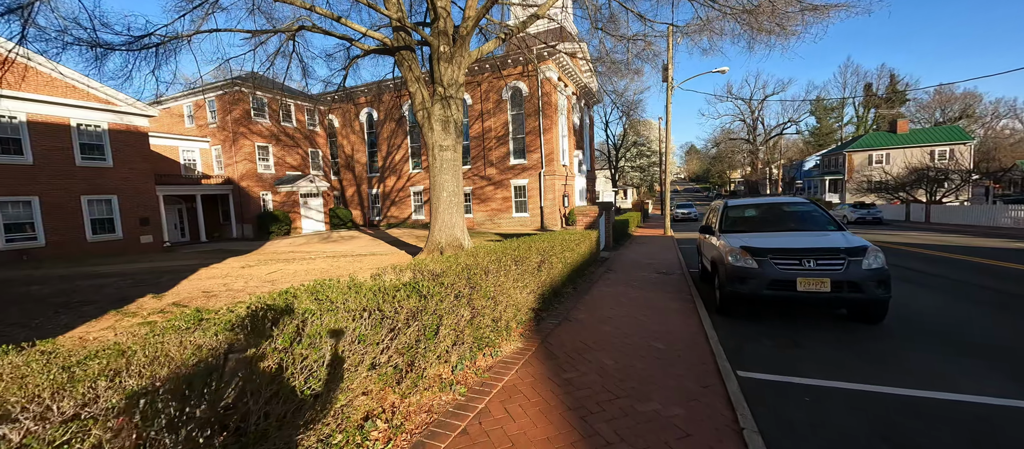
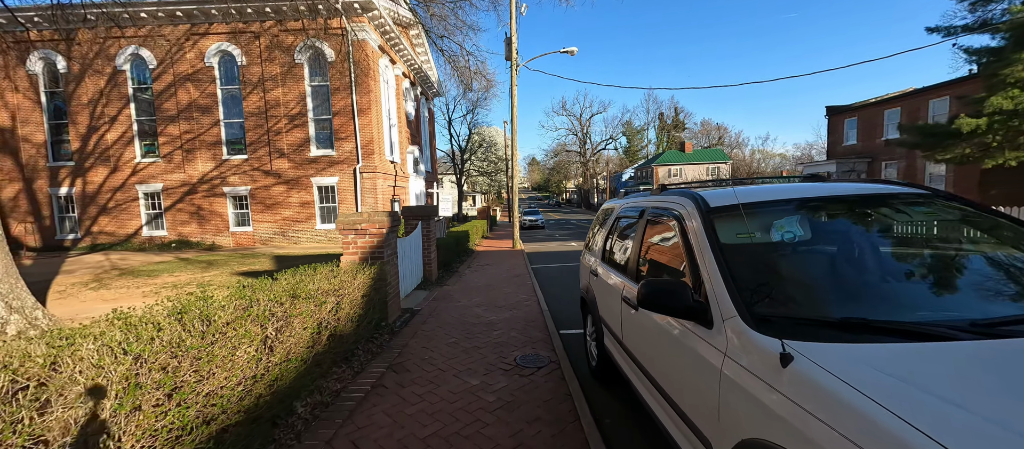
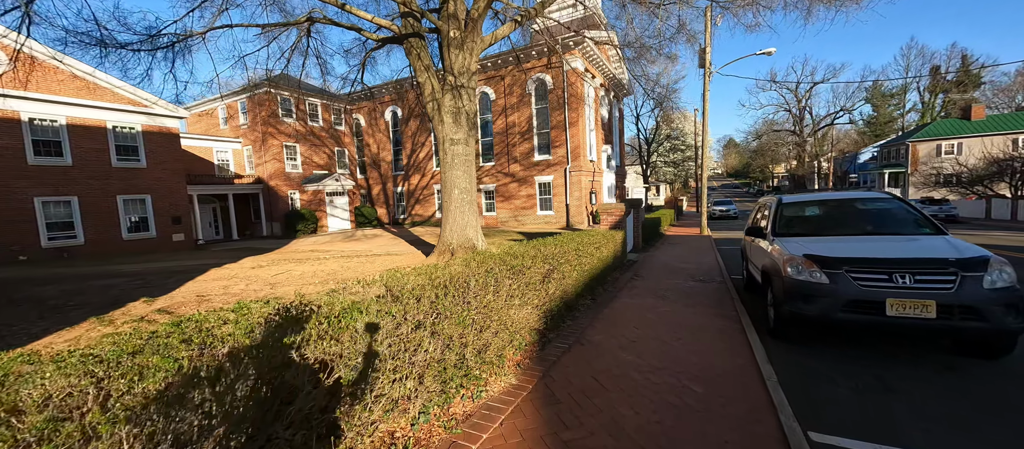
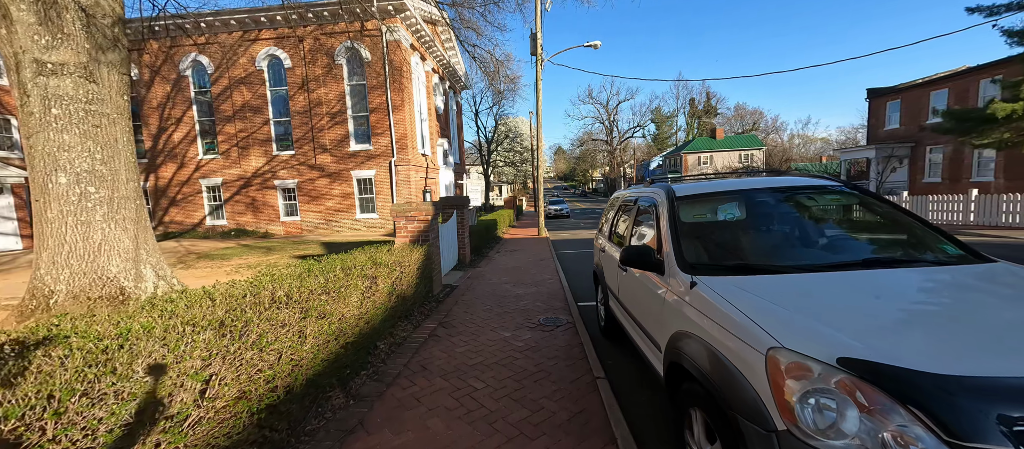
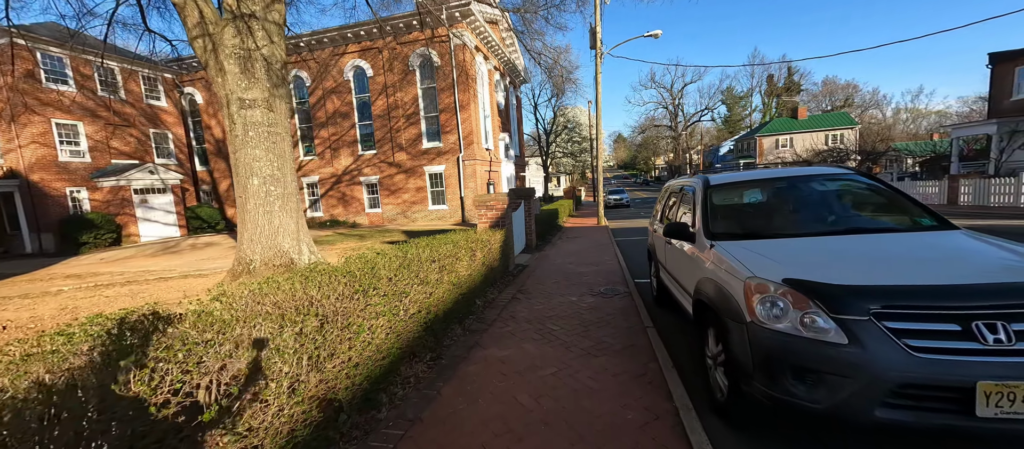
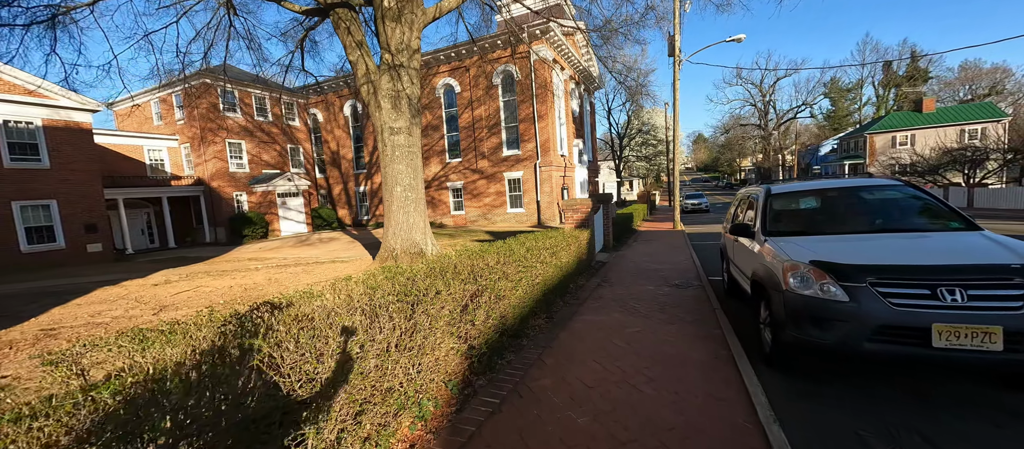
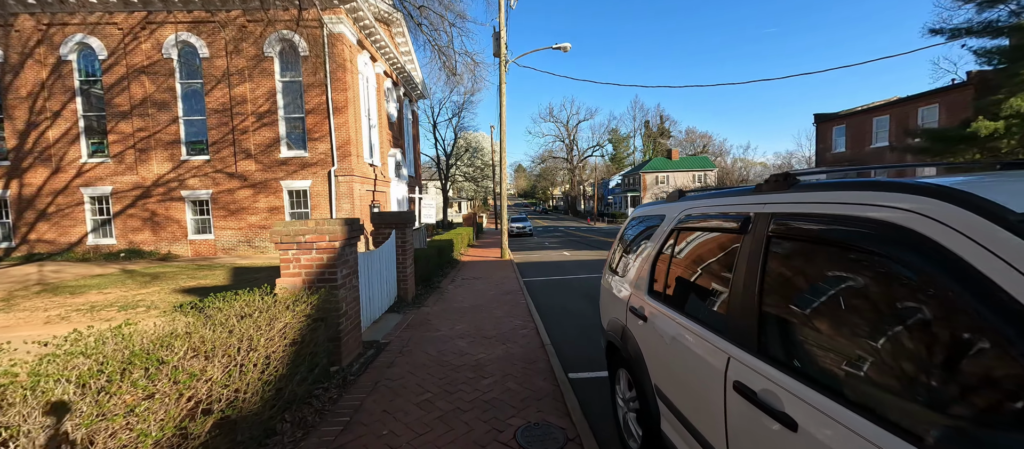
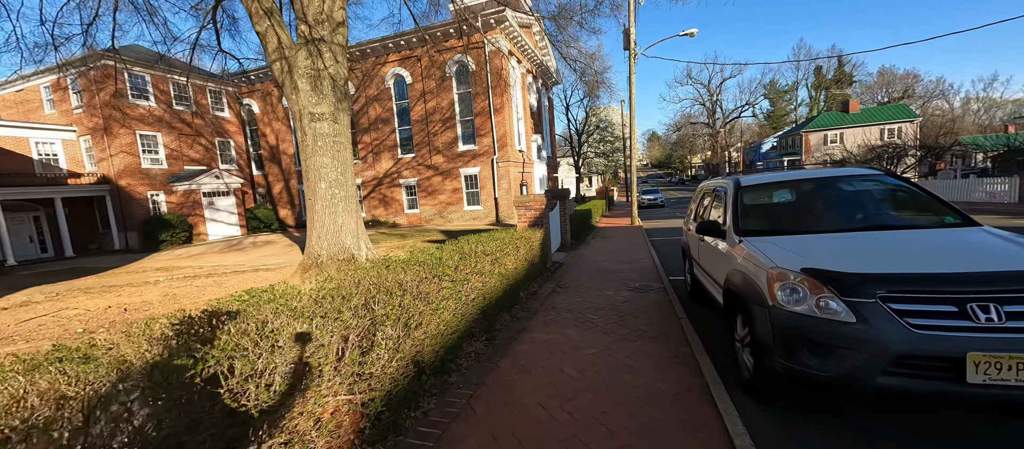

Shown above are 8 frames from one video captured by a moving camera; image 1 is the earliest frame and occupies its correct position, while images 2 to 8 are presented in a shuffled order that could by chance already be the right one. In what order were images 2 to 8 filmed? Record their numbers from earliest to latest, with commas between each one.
3, 6, 8, 5, 4, 2, 7
